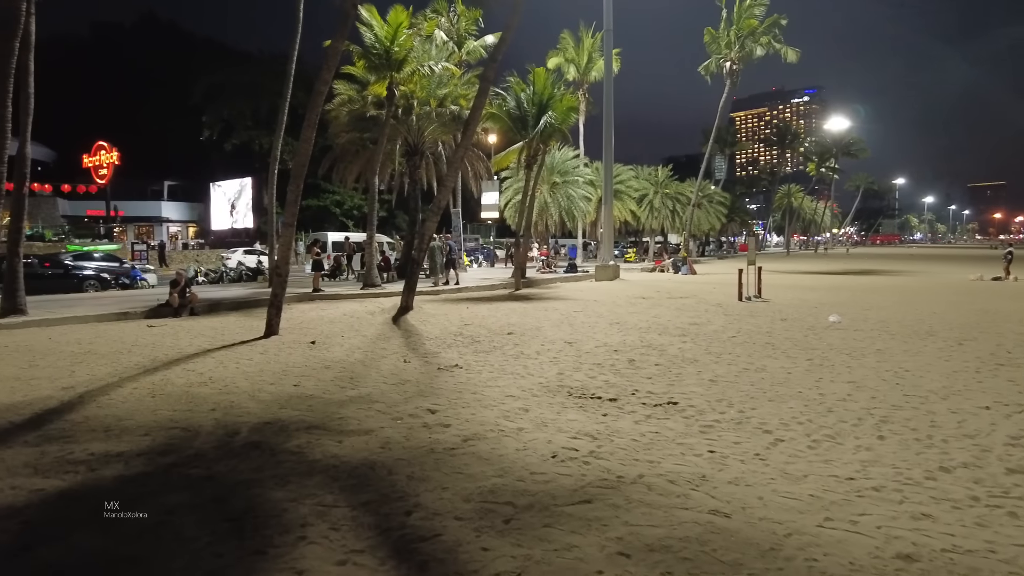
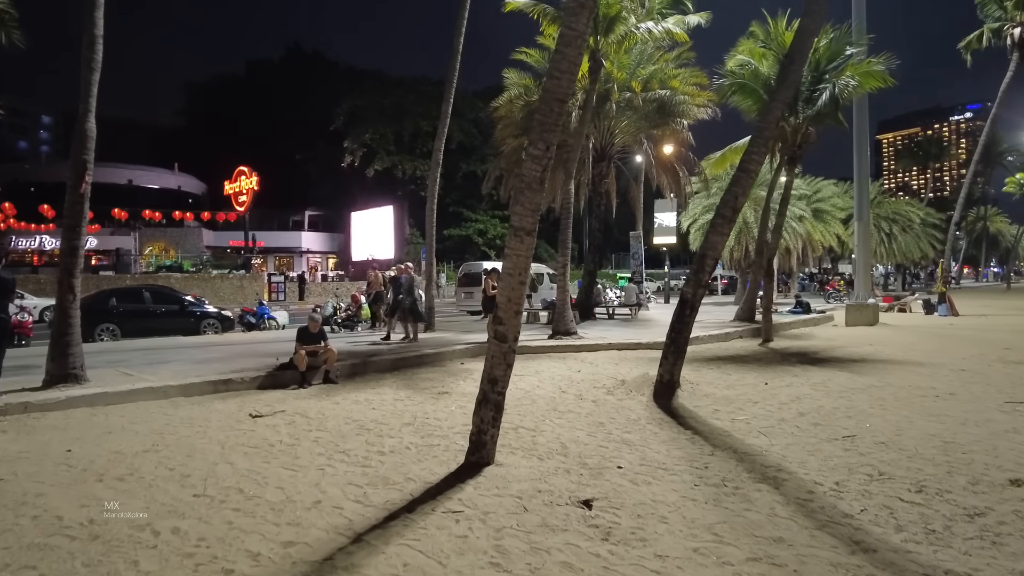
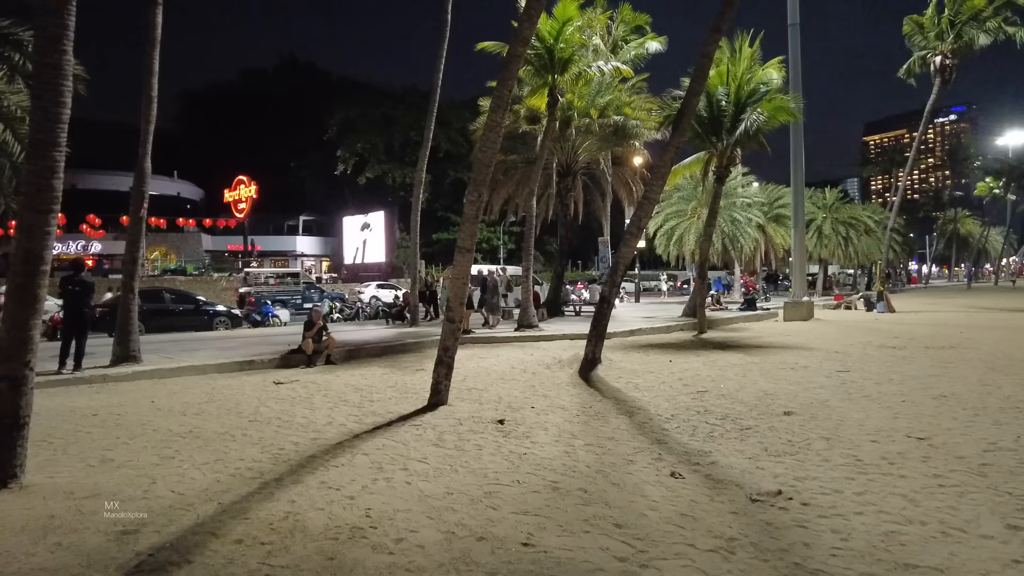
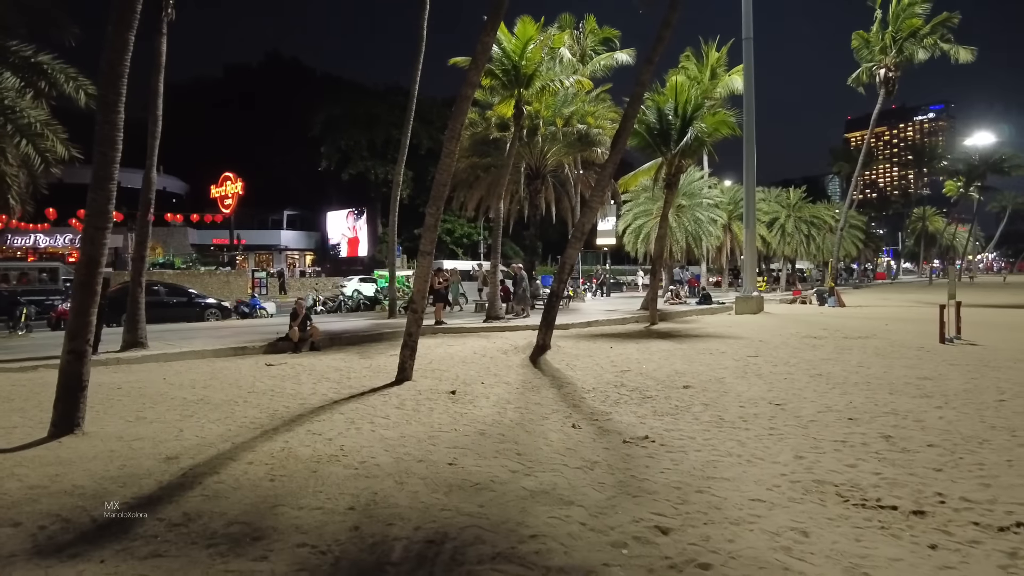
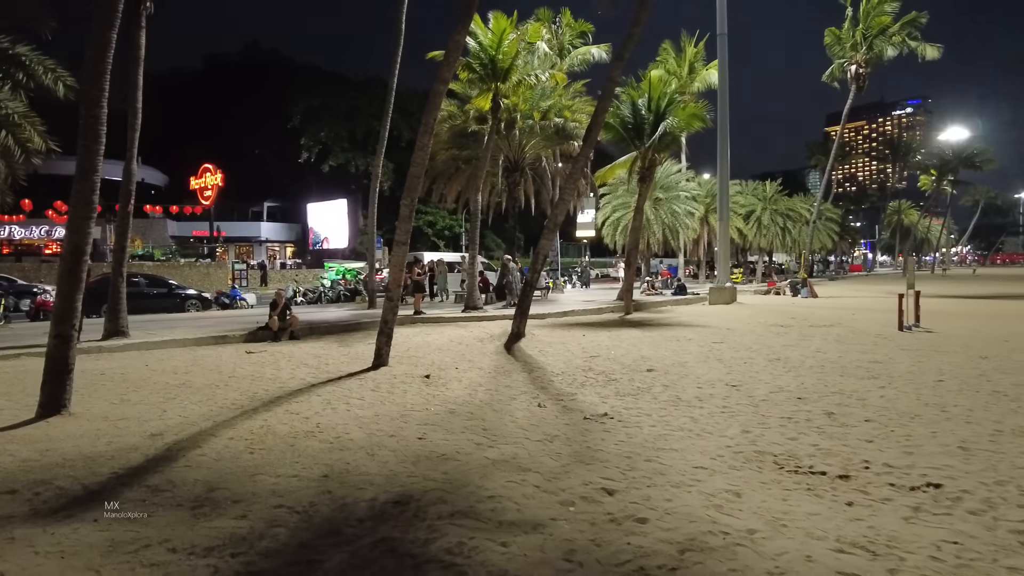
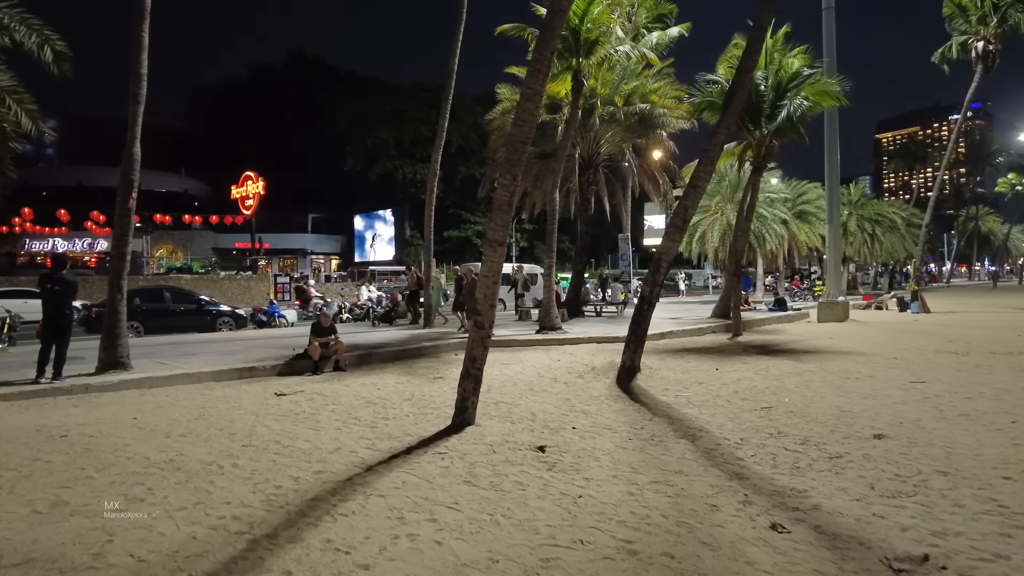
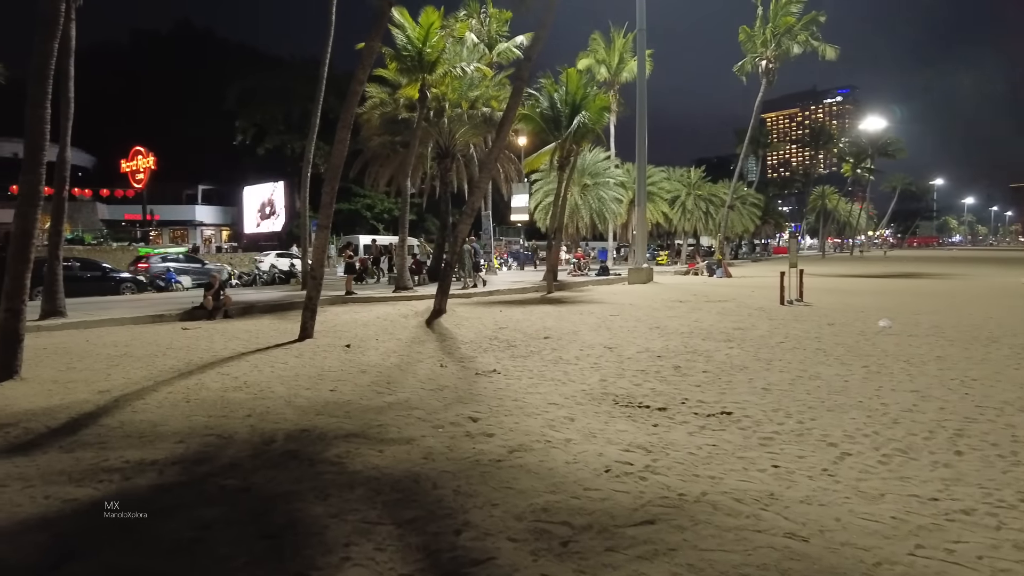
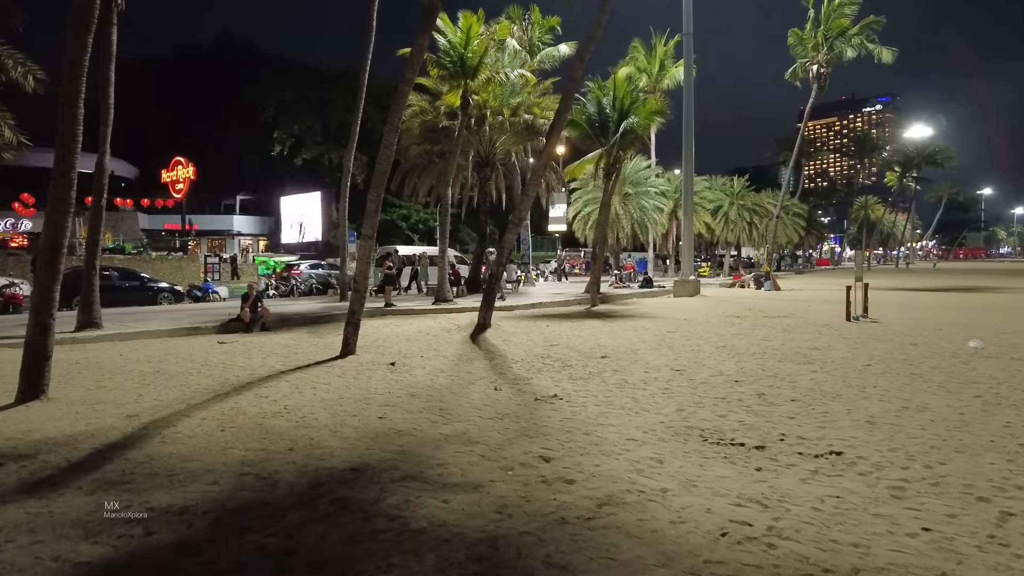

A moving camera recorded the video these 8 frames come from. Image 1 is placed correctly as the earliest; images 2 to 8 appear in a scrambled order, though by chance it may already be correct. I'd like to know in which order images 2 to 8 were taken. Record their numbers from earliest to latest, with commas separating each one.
7, 8, 5, 4, 3, 6, 2
